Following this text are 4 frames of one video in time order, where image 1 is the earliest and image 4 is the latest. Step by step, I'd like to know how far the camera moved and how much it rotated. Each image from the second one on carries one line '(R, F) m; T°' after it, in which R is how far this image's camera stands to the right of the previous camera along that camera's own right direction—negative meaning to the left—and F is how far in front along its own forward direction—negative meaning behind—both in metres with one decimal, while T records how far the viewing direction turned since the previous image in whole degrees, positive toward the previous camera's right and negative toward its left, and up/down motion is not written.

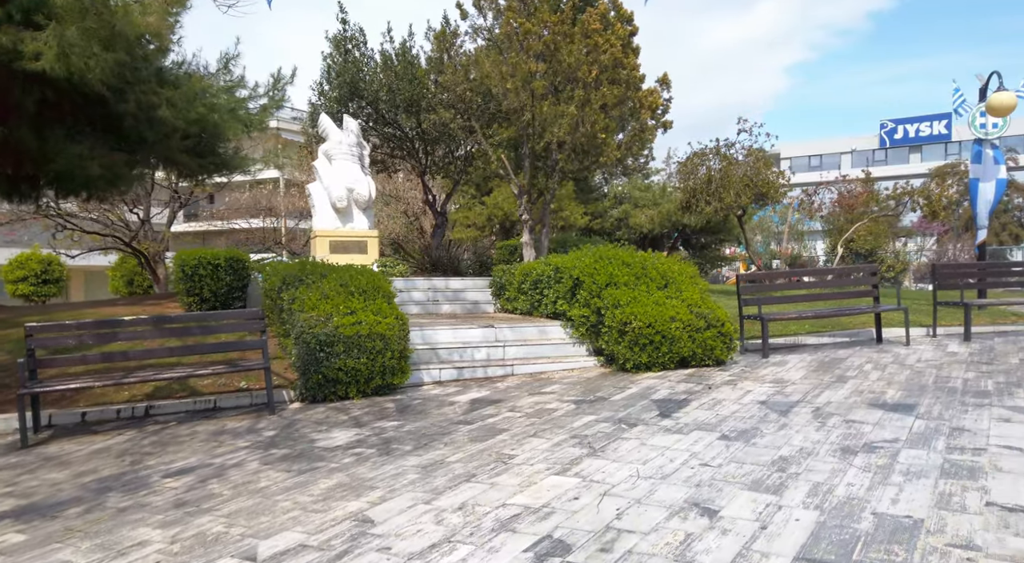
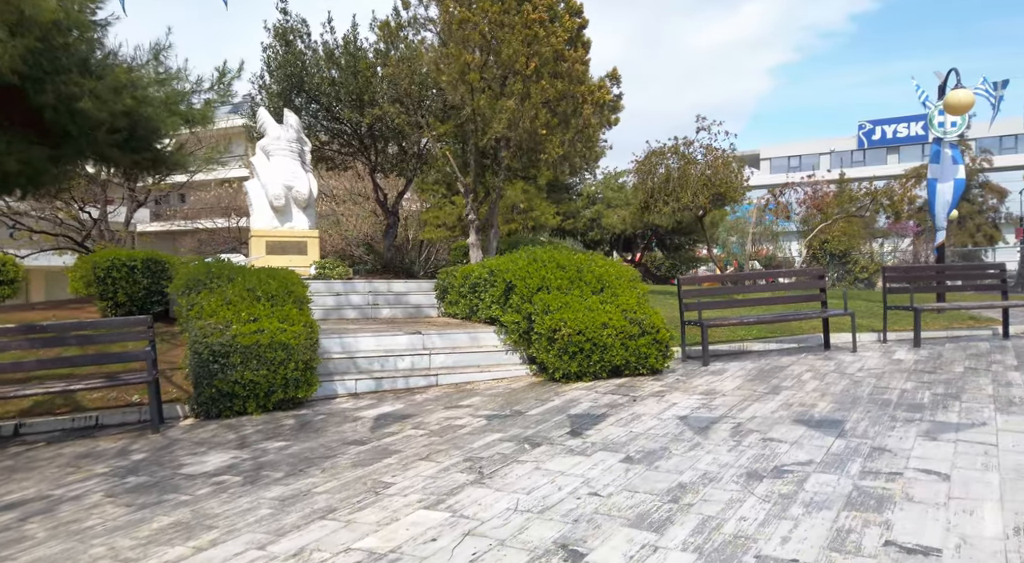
(+0.7, +0.4) m; +1°
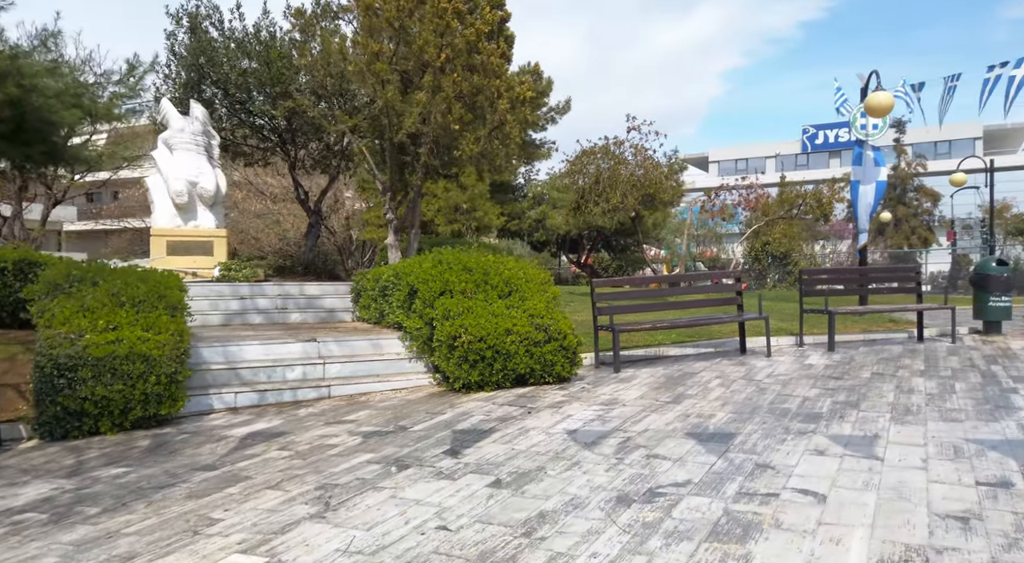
(+0.6, +0.4) m; +4°
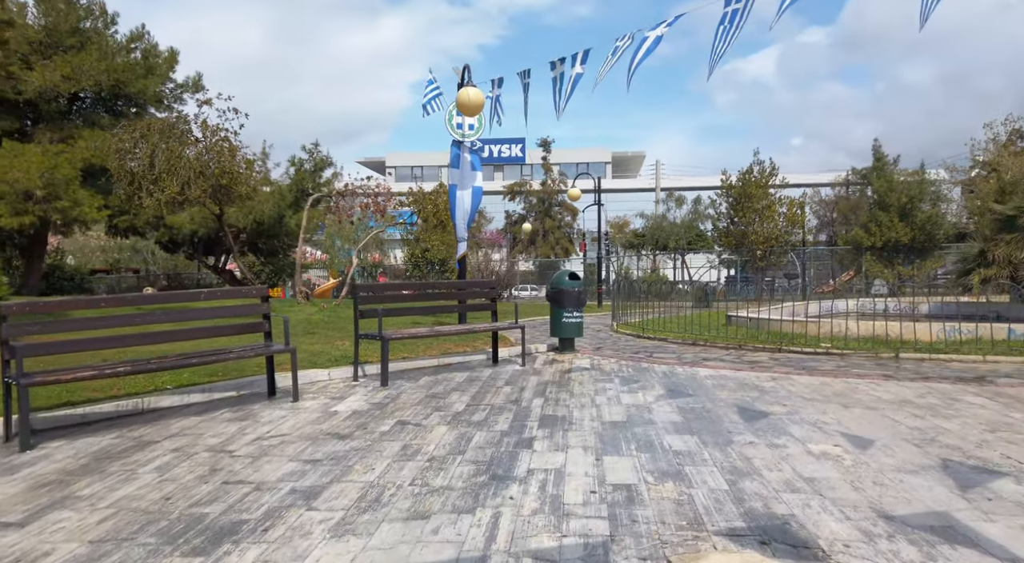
(+2.5, +1.8) m; +26°
